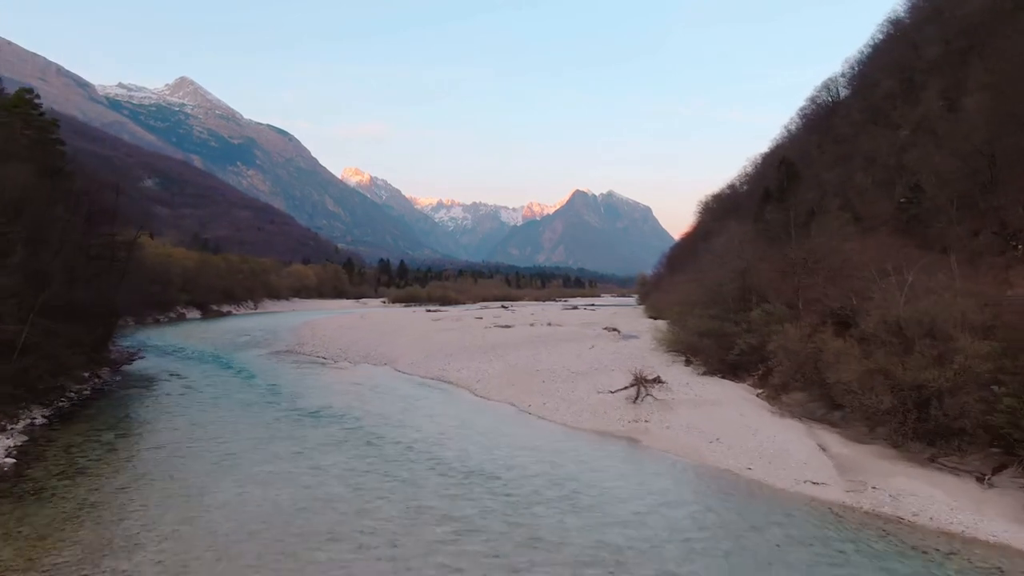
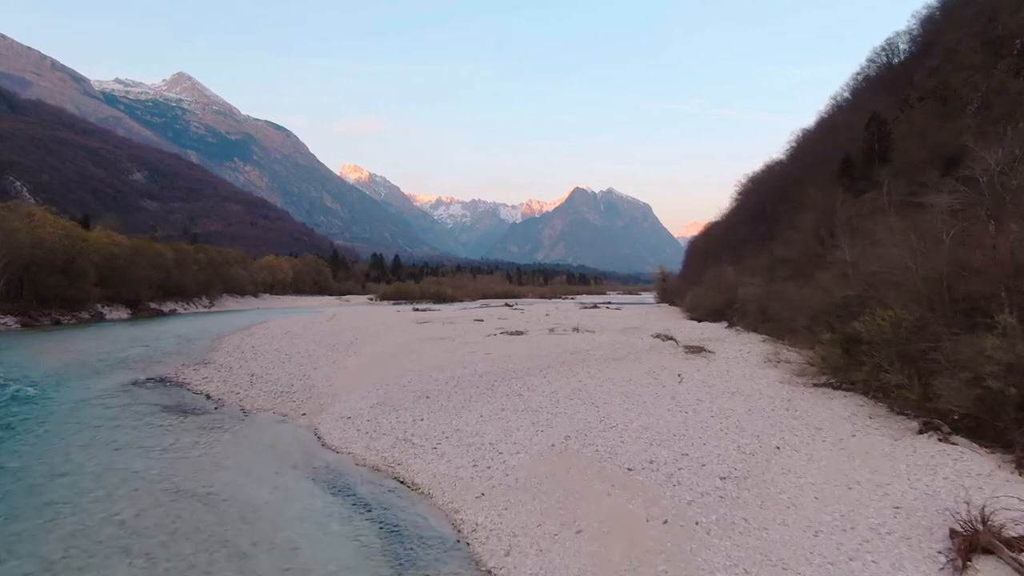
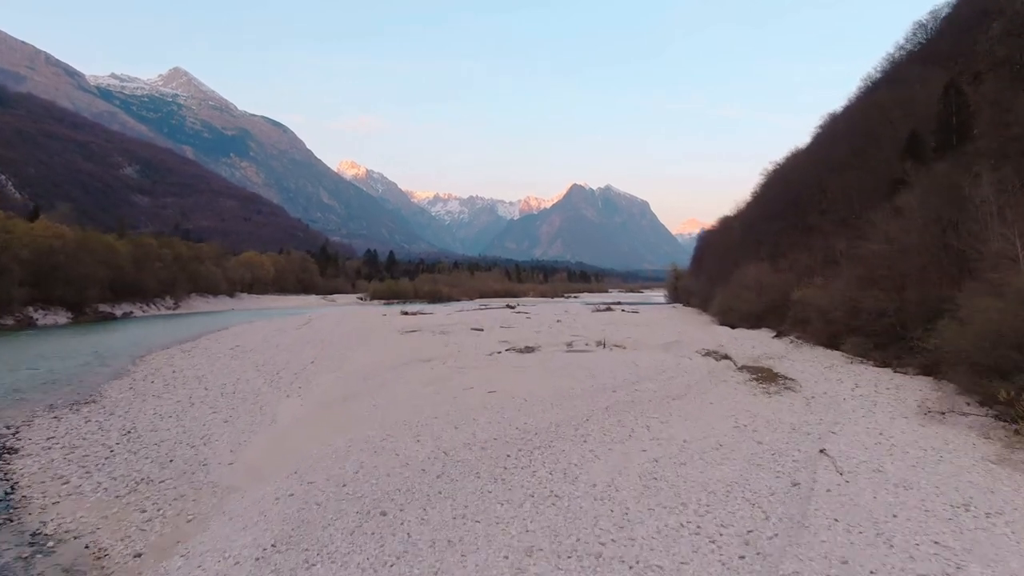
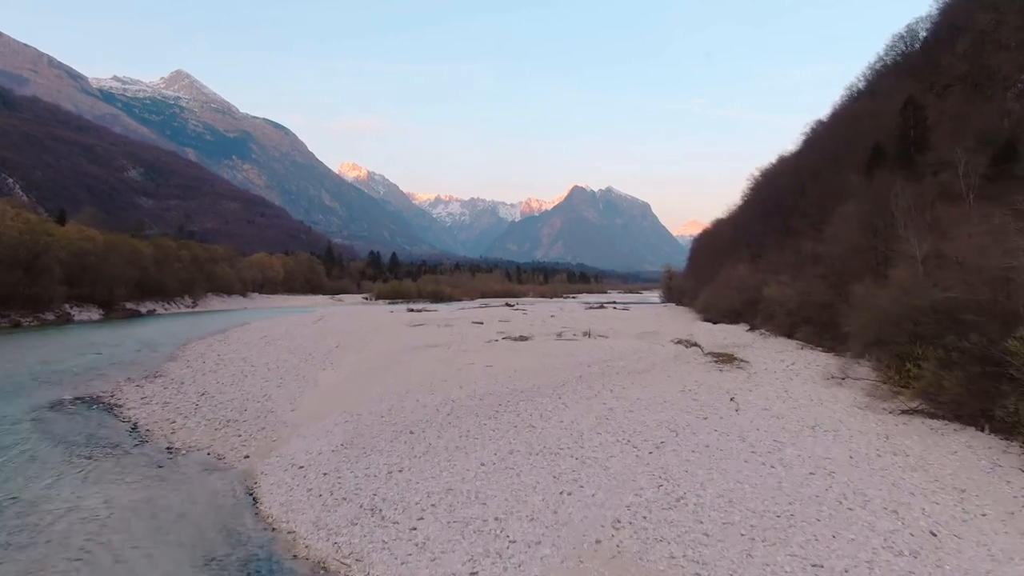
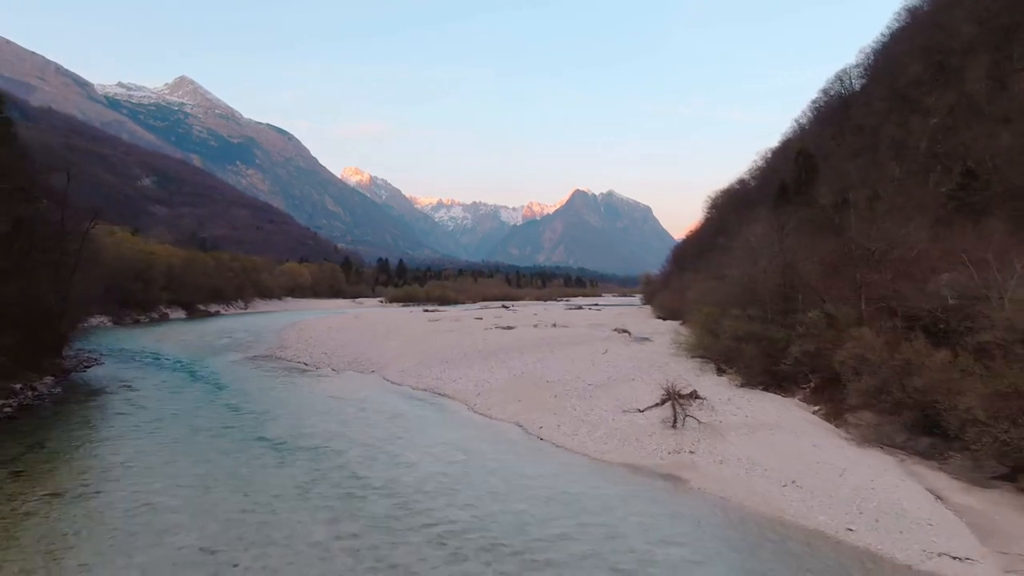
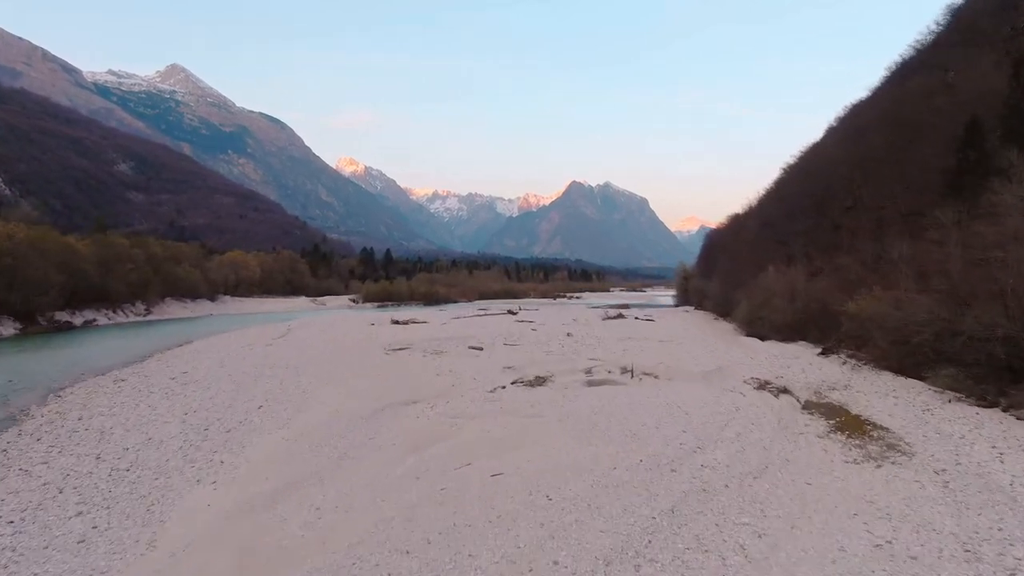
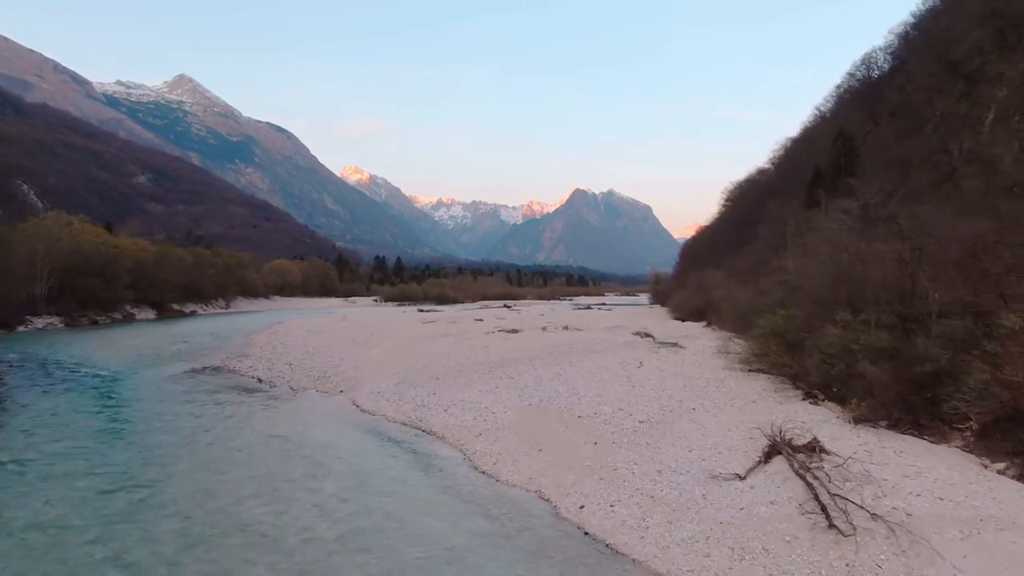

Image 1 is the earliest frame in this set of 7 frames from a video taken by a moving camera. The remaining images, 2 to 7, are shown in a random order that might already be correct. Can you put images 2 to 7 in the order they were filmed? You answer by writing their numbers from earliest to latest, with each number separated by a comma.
5, 7, 2, 4, 3, 6
